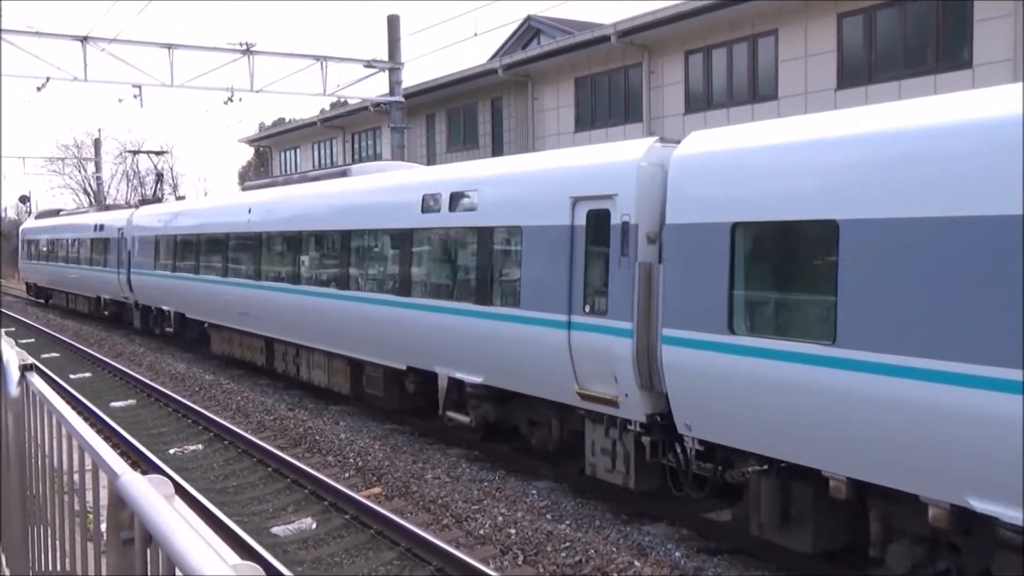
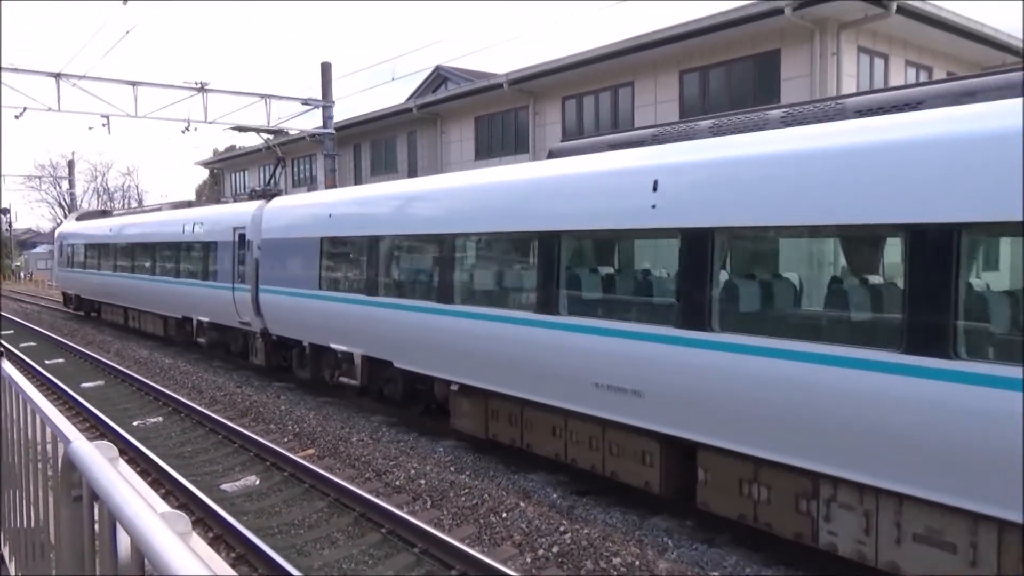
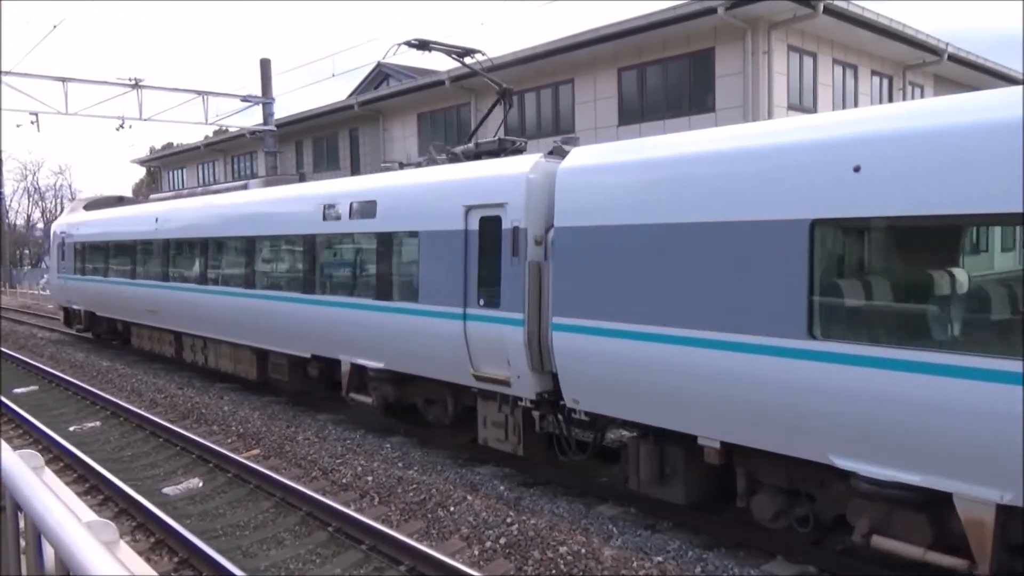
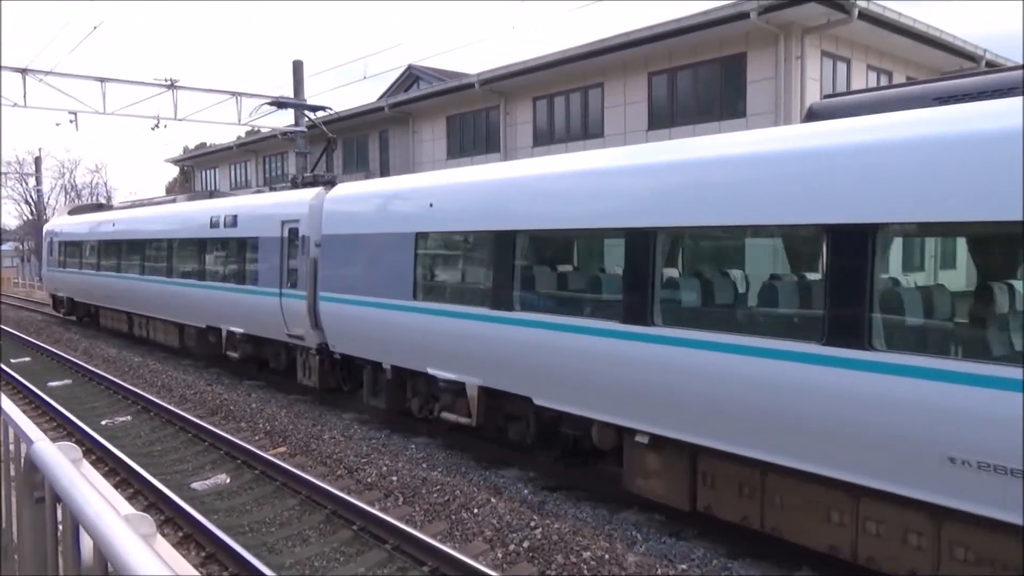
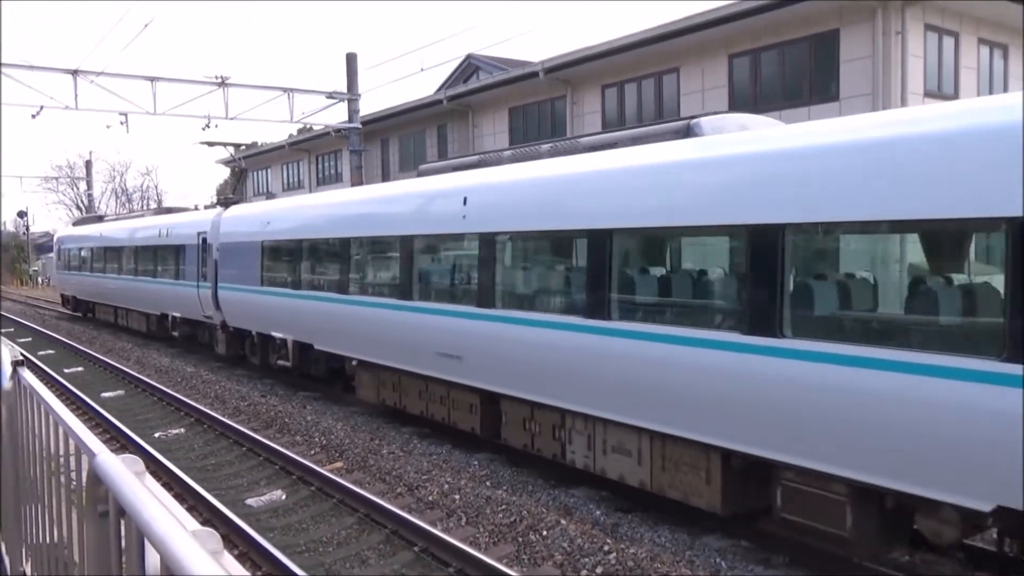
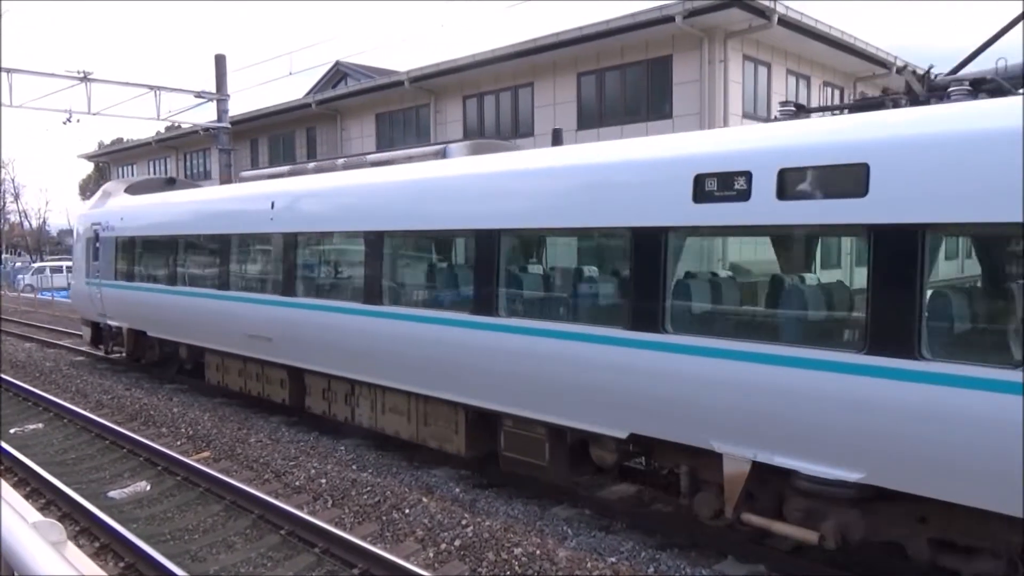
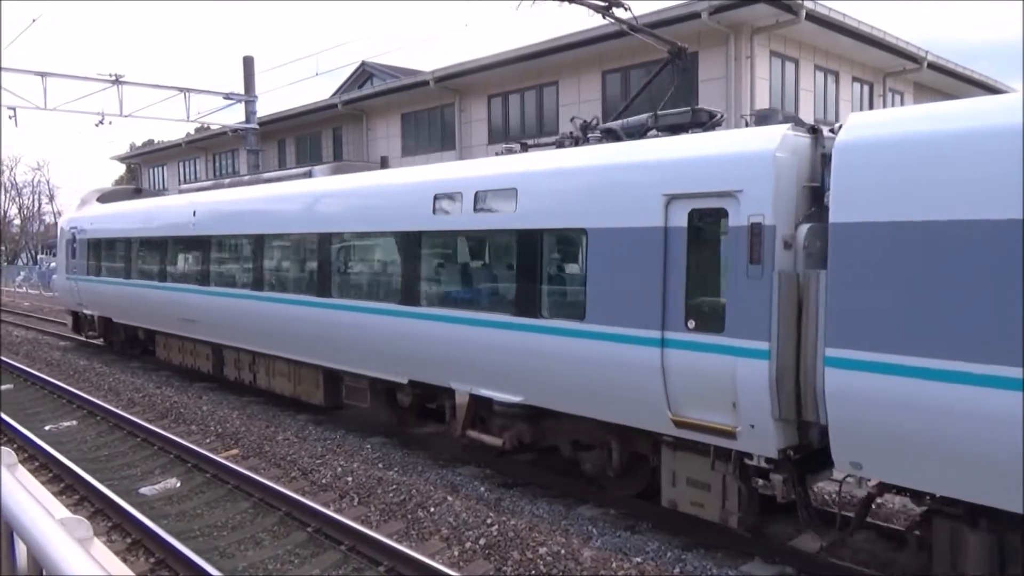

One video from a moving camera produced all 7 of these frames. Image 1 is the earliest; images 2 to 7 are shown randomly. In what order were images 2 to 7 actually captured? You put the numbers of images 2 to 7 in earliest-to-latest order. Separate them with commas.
5, 2, 4, 3, 7, 6
